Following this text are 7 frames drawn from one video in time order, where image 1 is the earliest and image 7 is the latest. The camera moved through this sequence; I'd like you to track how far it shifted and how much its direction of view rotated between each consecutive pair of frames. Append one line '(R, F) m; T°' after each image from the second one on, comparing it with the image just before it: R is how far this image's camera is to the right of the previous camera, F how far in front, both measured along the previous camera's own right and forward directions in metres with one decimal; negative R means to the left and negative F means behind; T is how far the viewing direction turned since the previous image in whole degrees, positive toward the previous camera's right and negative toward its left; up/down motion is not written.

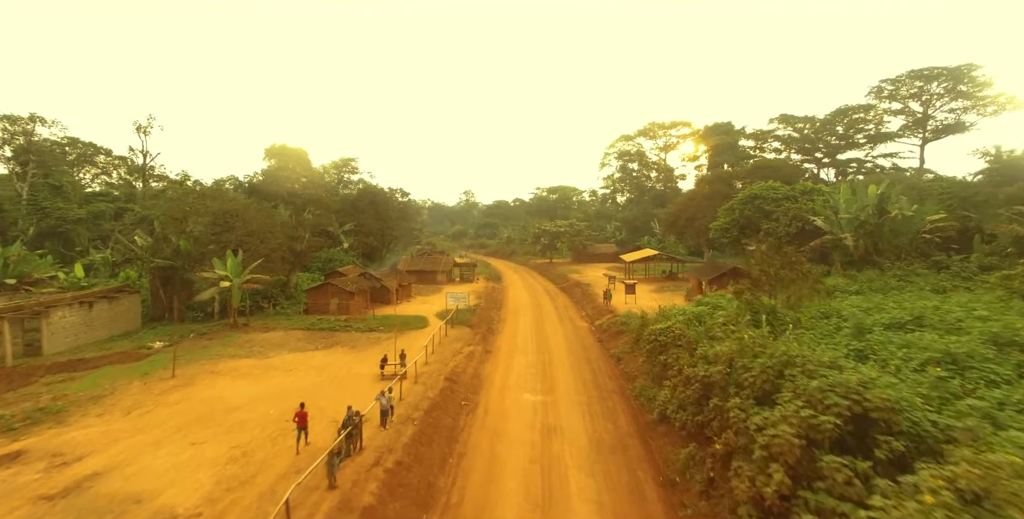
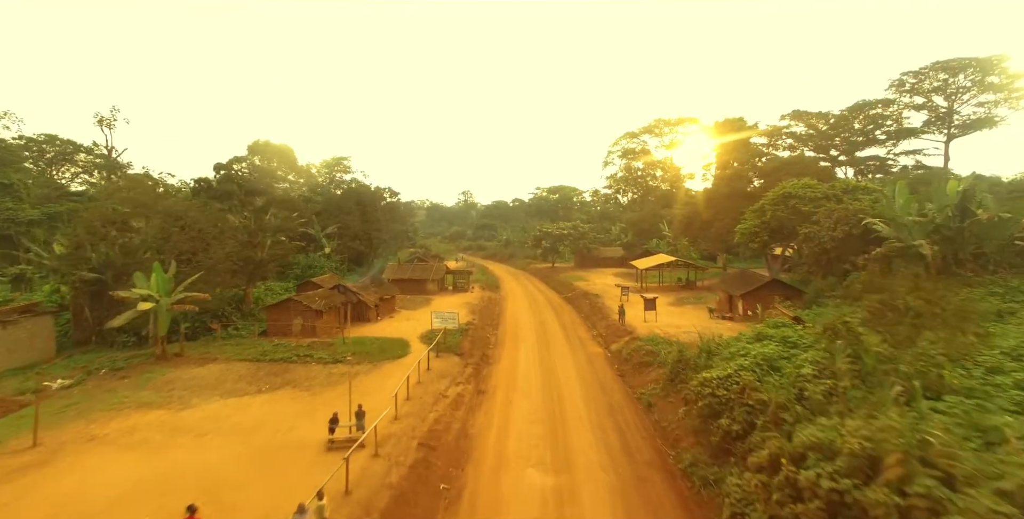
(0.0, +4.1) m; 0°
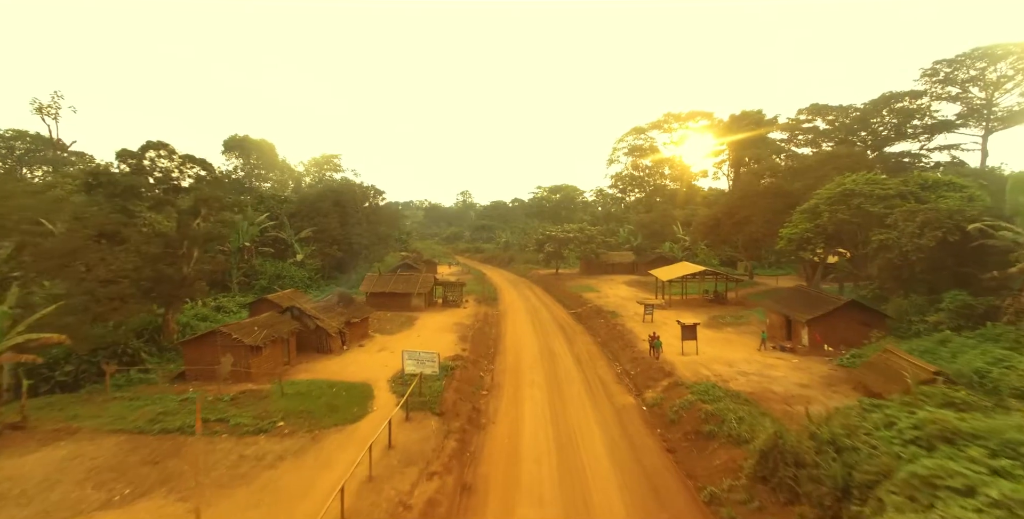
(0.0, +5.3) m; 0°
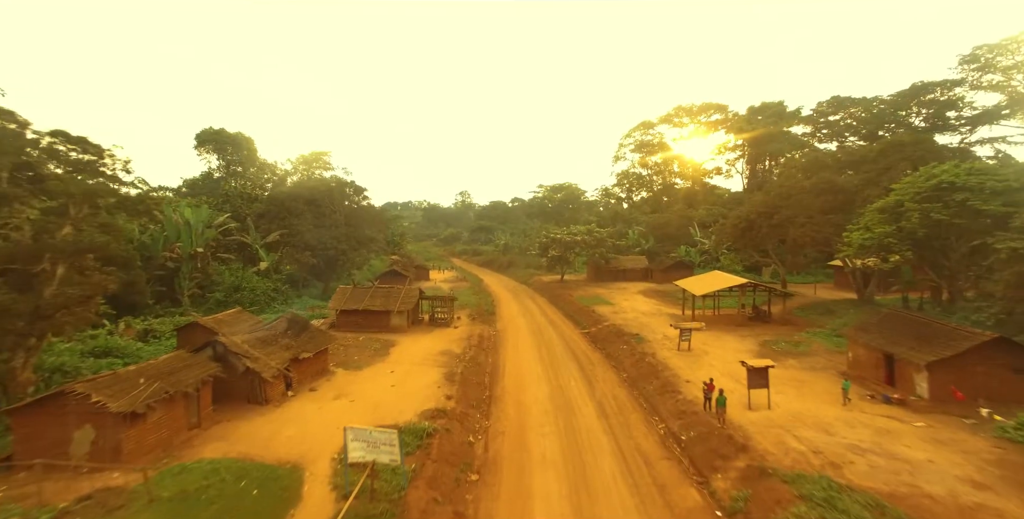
(-0.1, +5.3) m; 0°
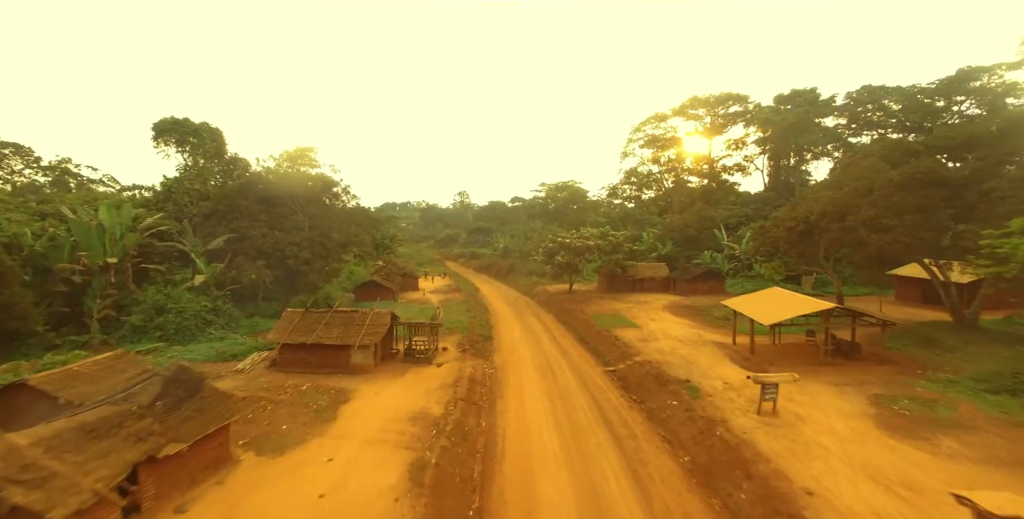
(-0.1, +6.7) m; 0°
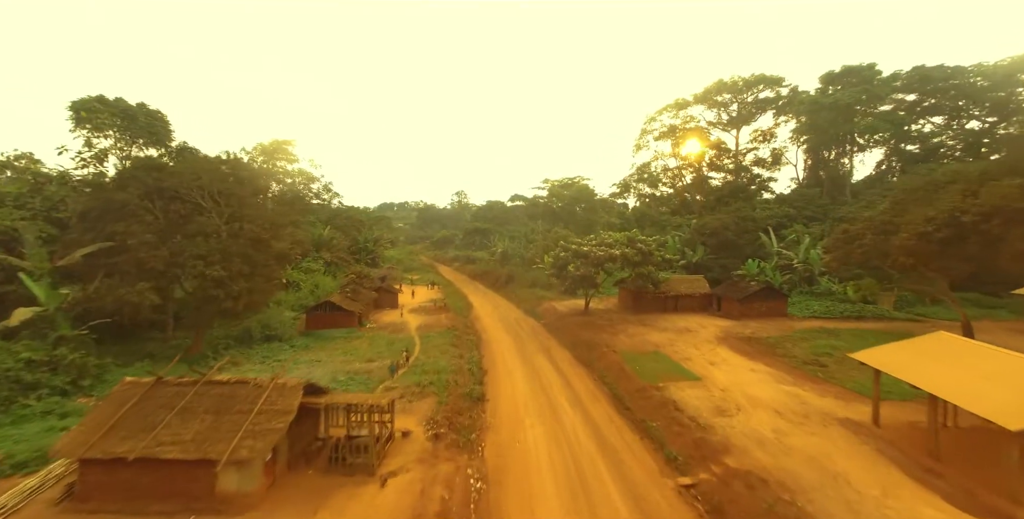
(-0.1, +9.2) m; 0°
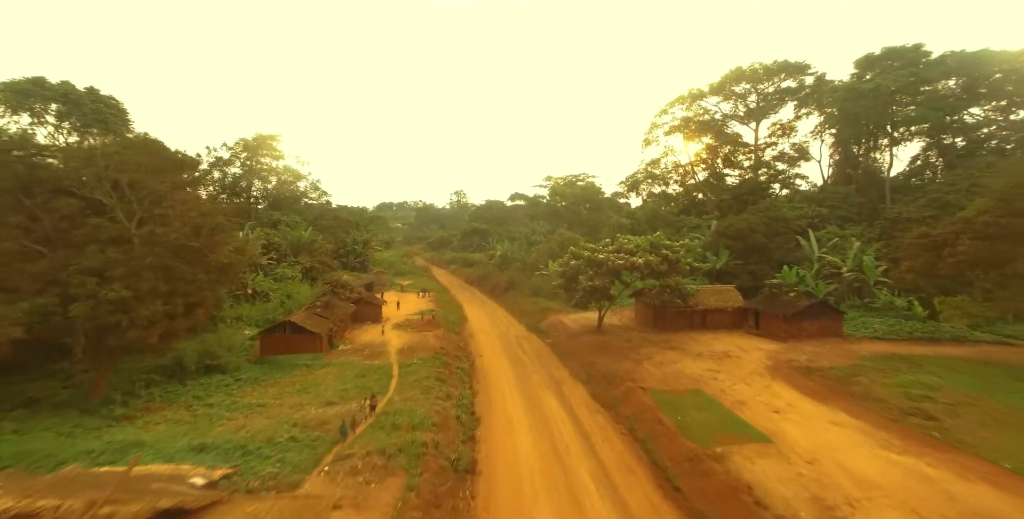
(-0.1, +5.4) m; 0°
